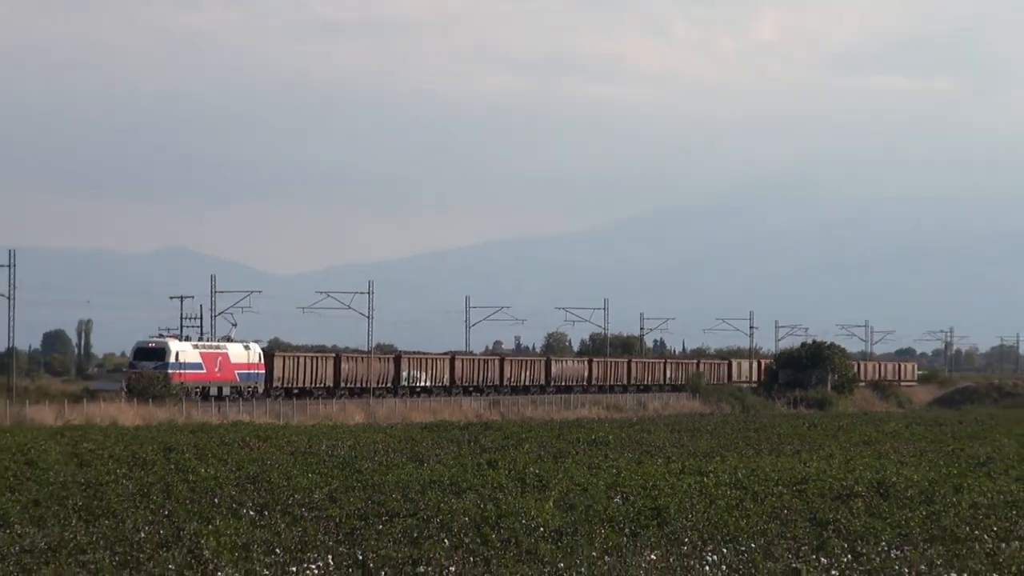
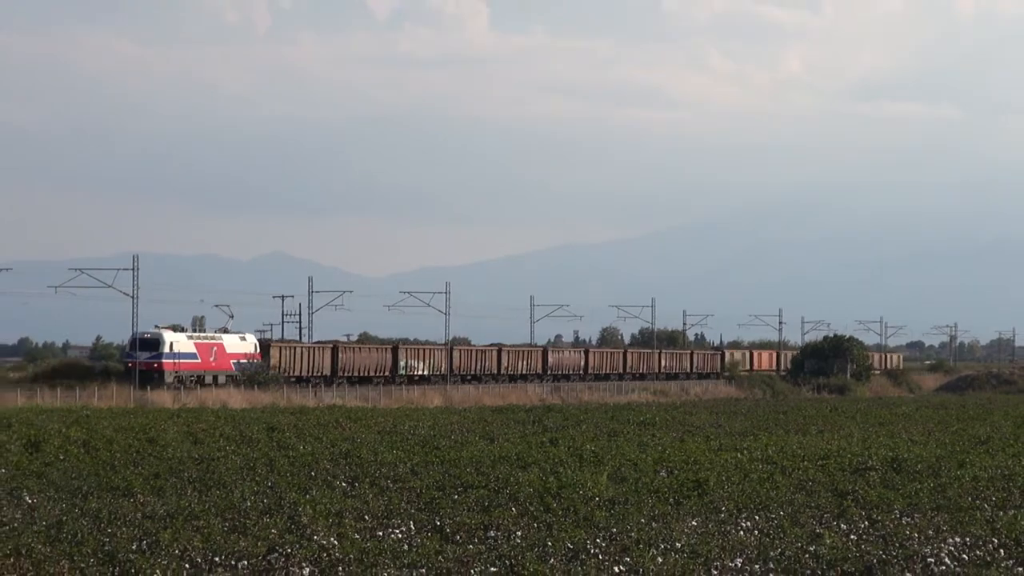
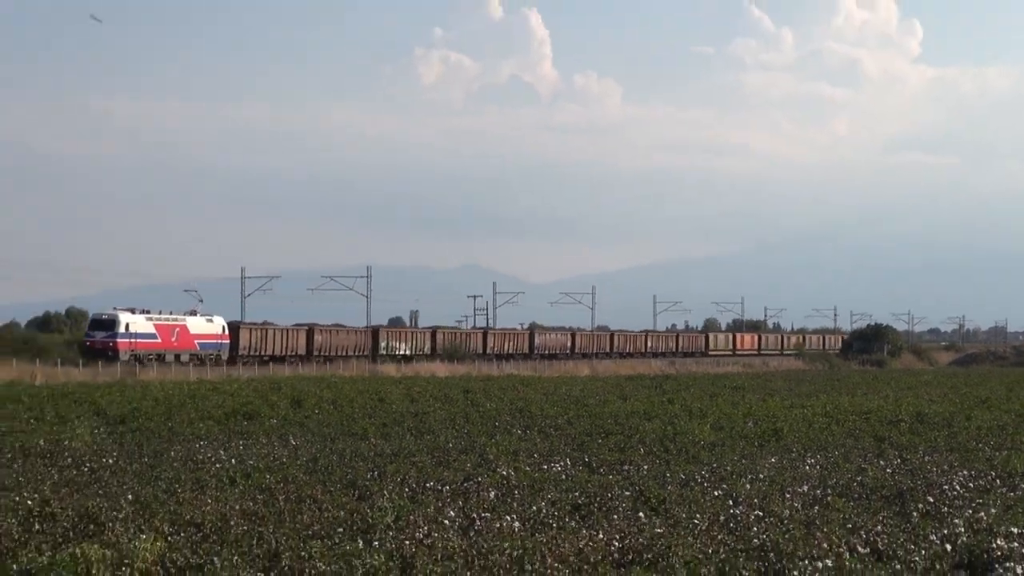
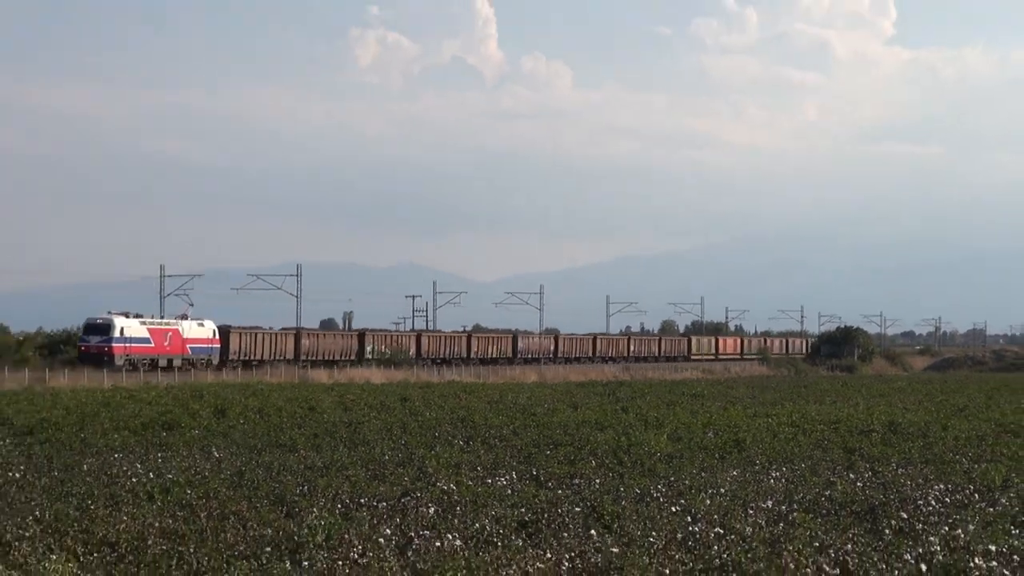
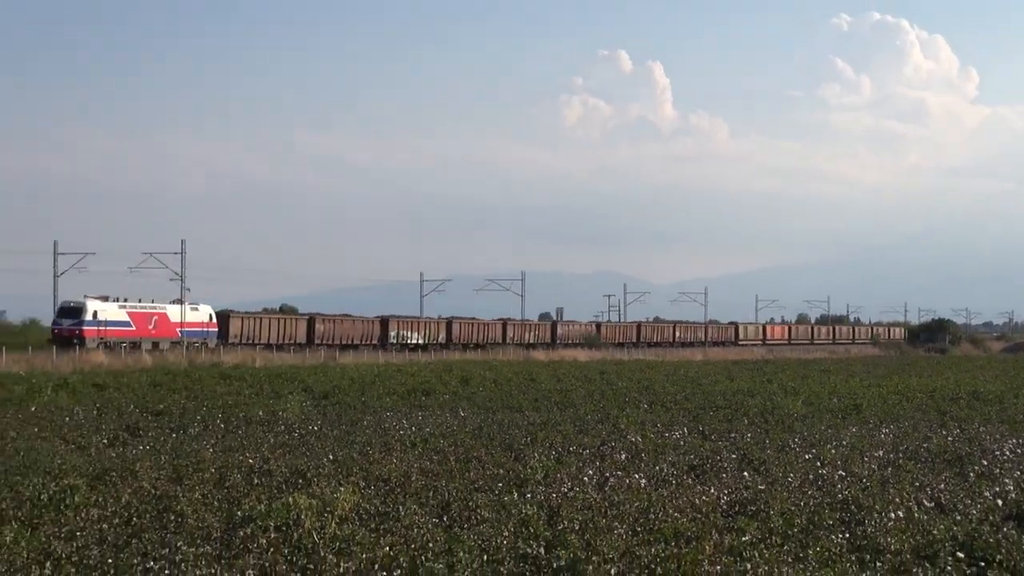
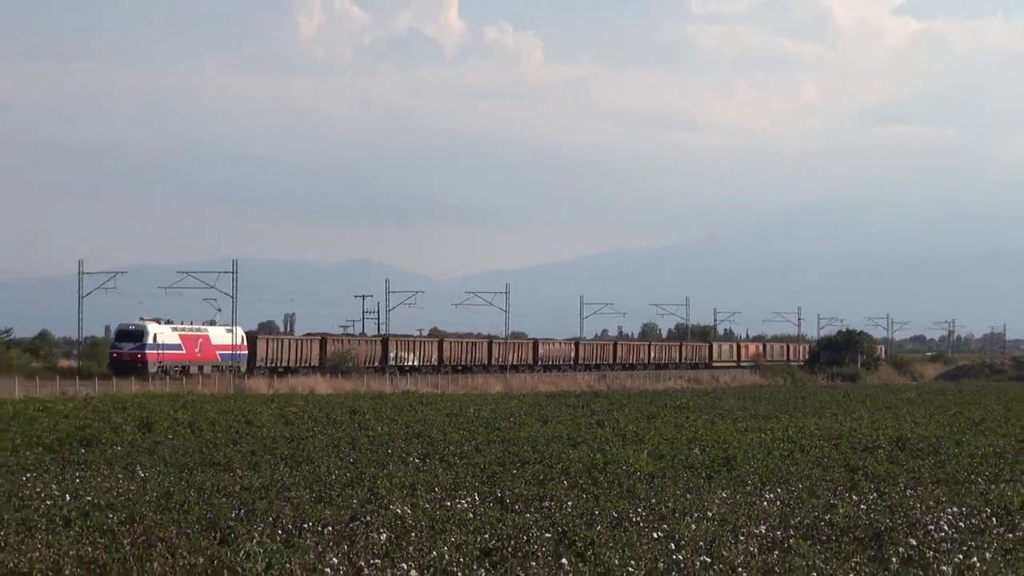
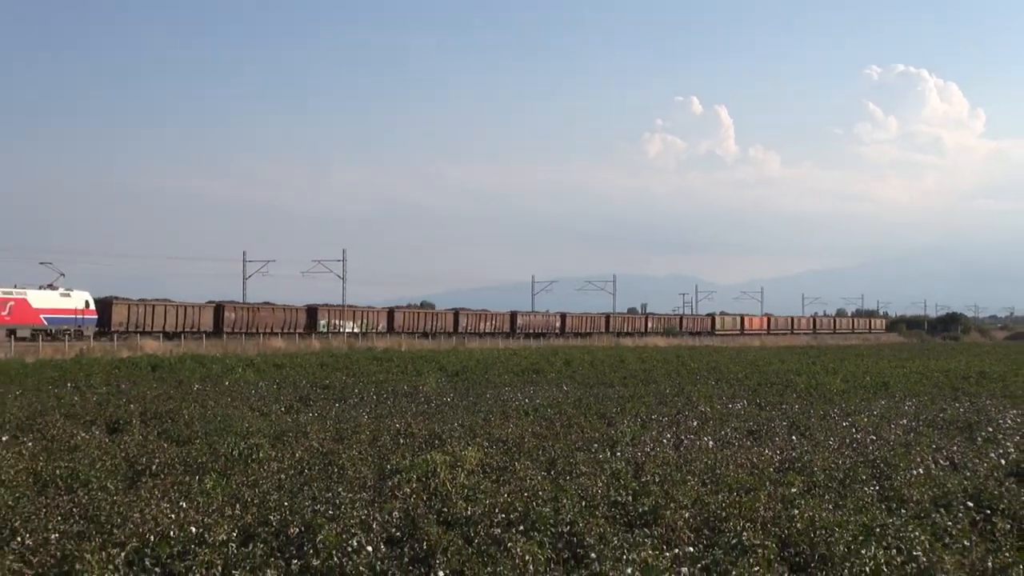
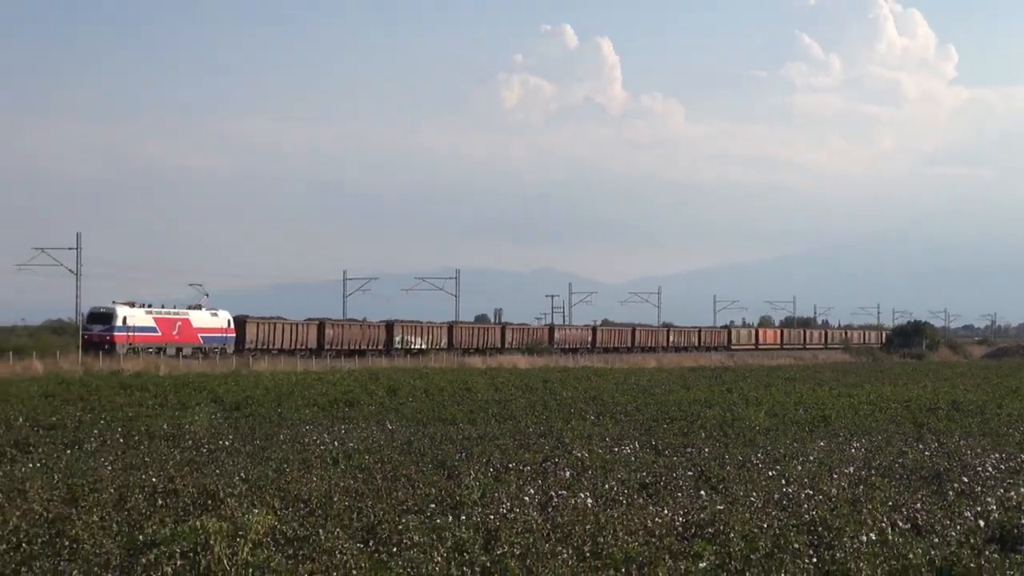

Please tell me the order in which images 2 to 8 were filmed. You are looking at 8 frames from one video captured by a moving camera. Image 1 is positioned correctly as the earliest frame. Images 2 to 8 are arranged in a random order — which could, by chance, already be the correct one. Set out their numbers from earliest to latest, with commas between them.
2, 6, 4, 3, 8, 5, 7
